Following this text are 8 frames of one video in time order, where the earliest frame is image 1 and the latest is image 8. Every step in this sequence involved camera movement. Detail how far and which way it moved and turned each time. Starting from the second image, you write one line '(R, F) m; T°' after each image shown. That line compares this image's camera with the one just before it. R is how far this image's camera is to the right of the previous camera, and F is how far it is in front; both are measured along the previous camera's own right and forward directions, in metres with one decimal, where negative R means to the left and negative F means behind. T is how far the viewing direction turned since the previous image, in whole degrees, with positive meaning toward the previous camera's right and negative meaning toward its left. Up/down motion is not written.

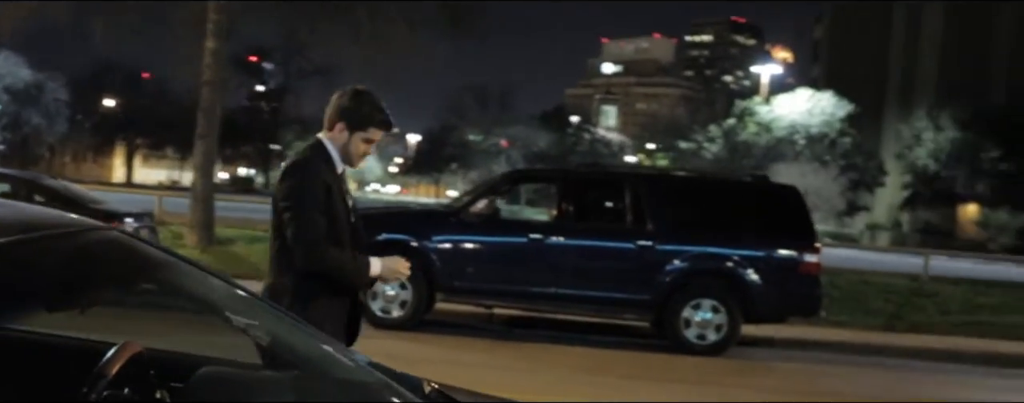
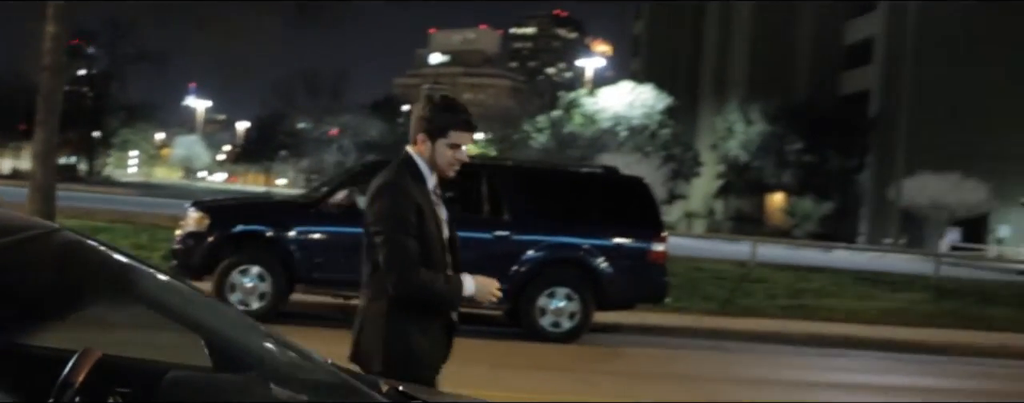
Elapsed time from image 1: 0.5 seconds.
(-0.8, -0.1) m; +10°
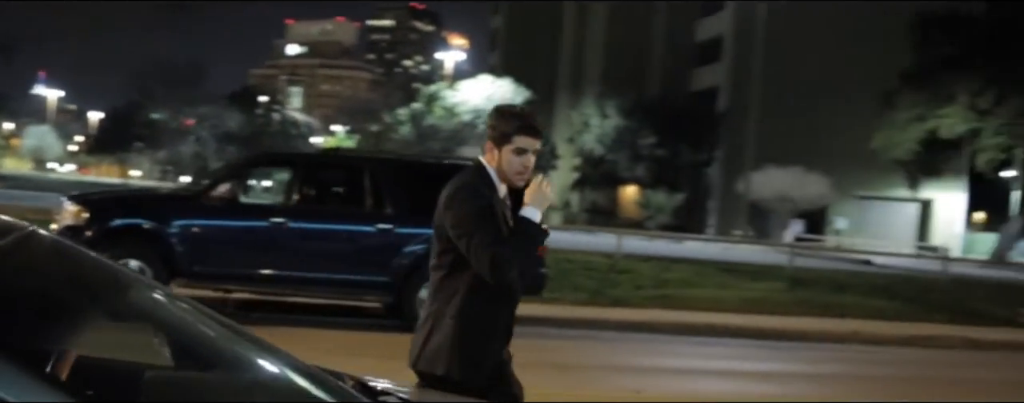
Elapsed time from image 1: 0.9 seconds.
(-0.7, -0.2) m; +8°
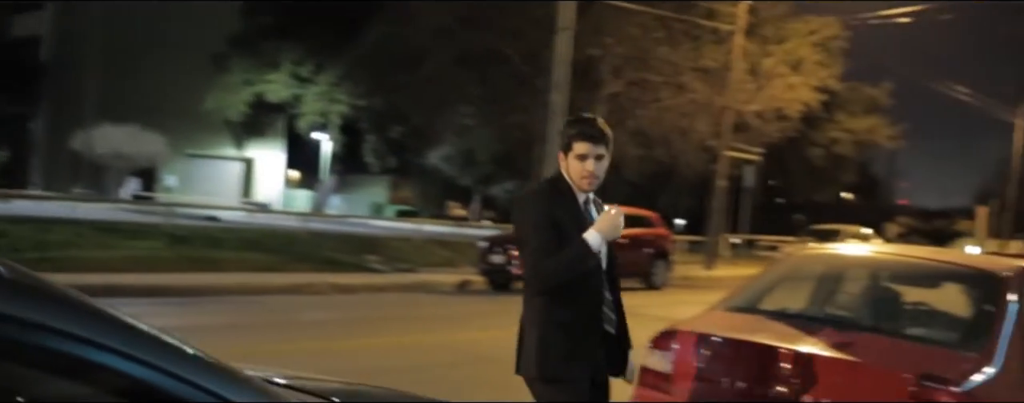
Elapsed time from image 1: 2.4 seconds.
(-2.7, +0.1) m; +38°
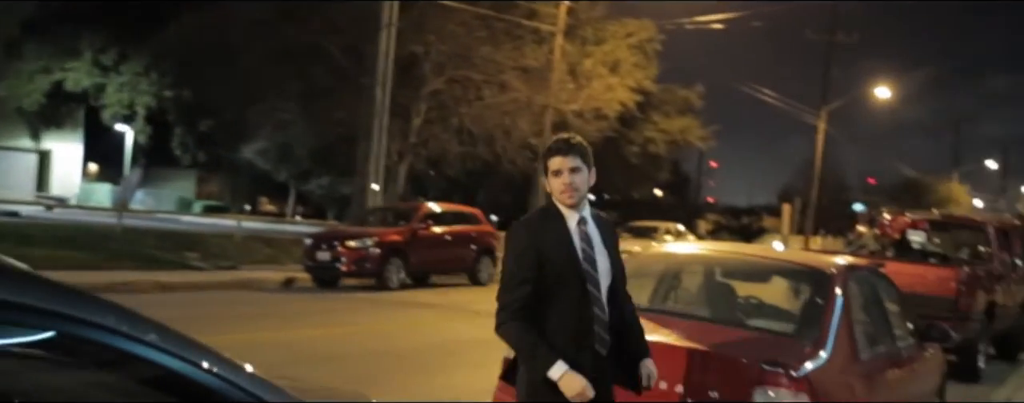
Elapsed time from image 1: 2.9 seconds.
(-0.2, 0.0) m; +9°
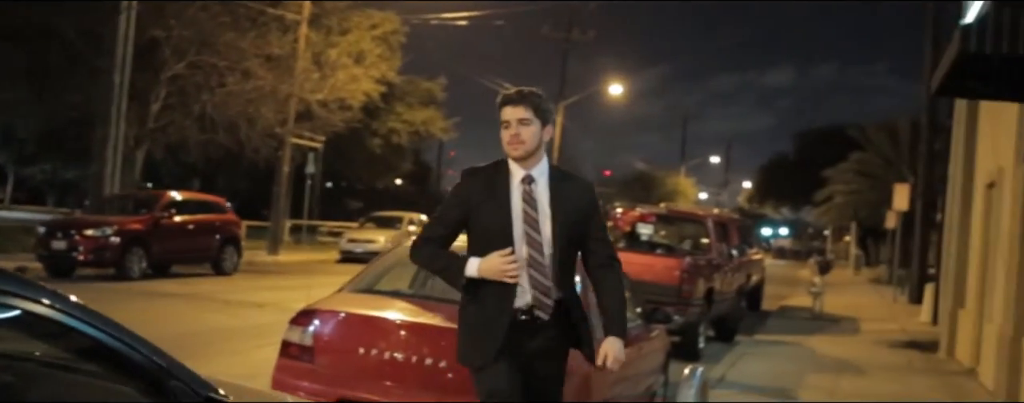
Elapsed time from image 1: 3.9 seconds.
(-0.1, -0.2) m; +12°
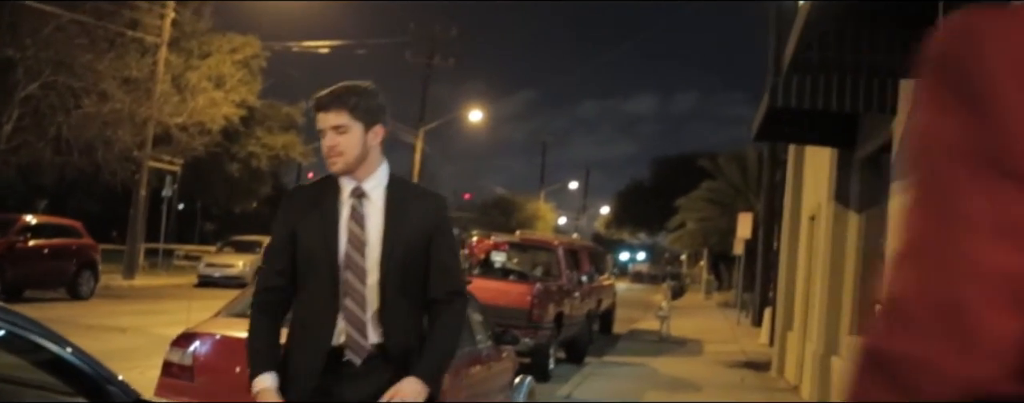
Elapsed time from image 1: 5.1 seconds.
(0.0, -0.5) m; +7°
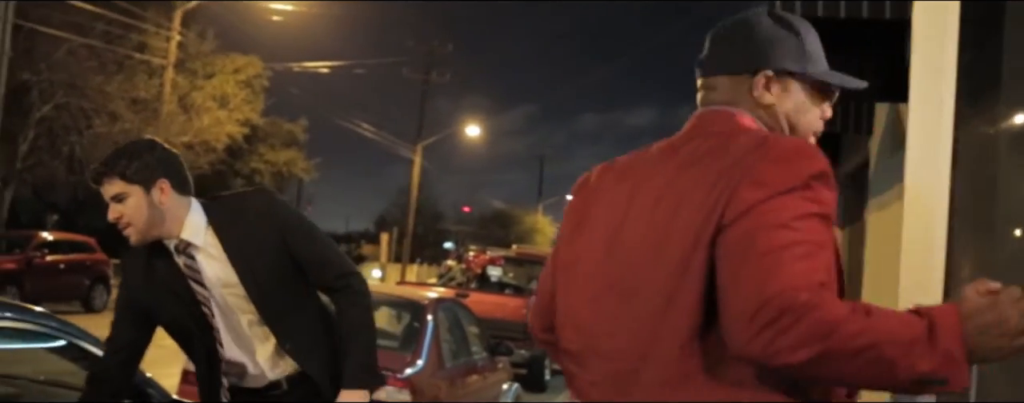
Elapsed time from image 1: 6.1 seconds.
(0.0, -0.5) m; 0°
